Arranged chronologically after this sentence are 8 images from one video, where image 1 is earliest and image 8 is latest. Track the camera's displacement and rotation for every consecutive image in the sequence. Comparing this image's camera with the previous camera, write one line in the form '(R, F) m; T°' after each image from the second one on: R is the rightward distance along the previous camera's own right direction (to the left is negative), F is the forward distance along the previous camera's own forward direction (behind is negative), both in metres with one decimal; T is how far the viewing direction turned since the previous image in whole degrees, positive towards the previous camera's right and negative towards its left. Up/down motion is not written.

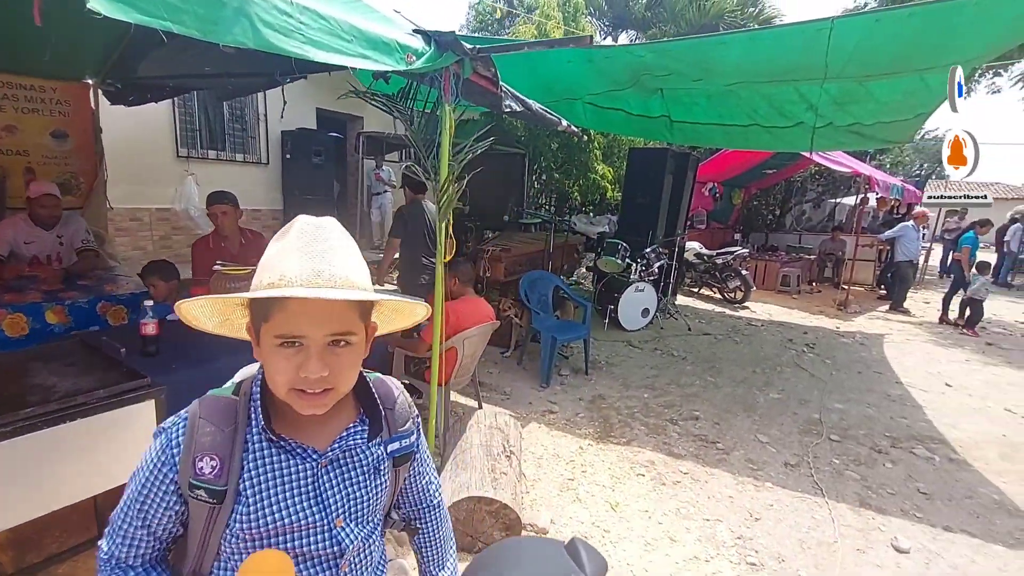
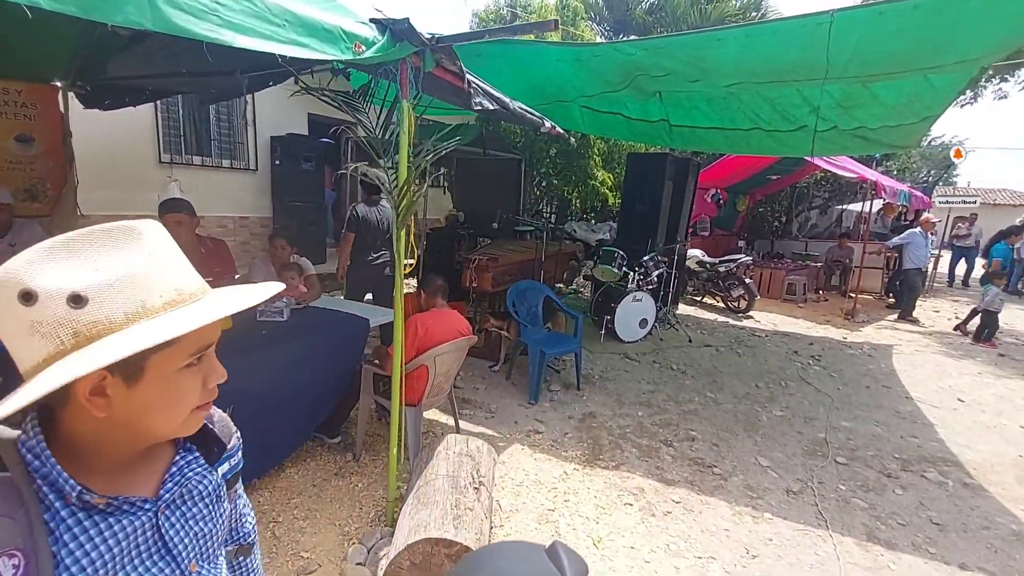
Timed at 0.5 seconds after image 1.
(+0.2, +0.2) m; -1°
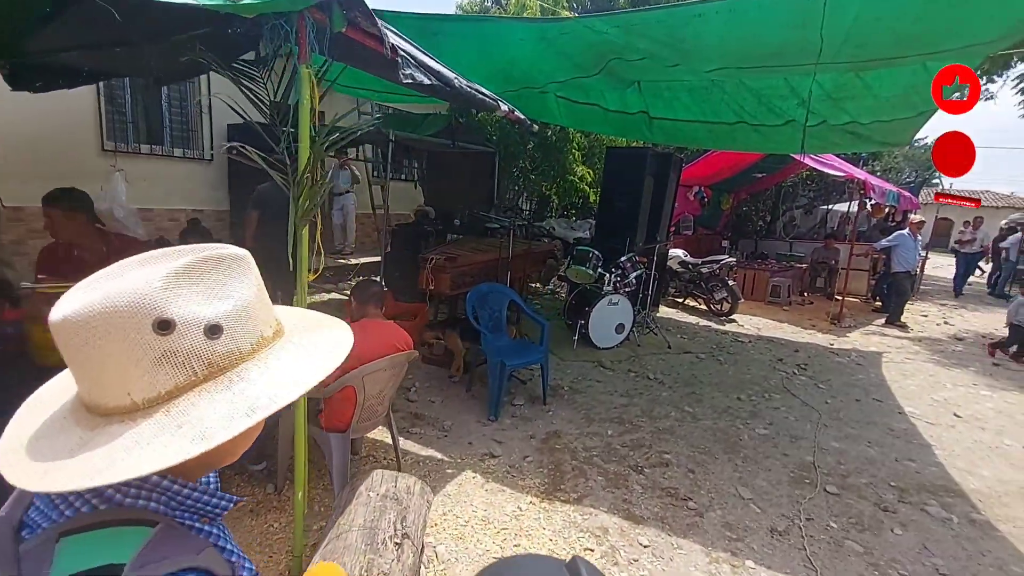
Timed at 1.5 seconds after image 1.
(+0.2, +0.4) m; +1°
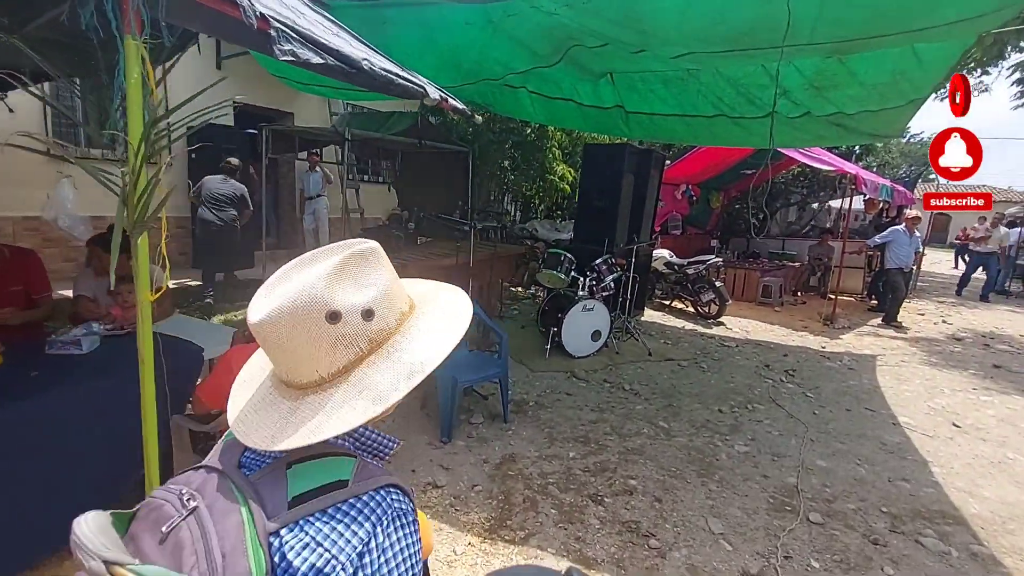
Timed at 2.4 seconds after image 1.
(+0.3, +0.3) m; 0°
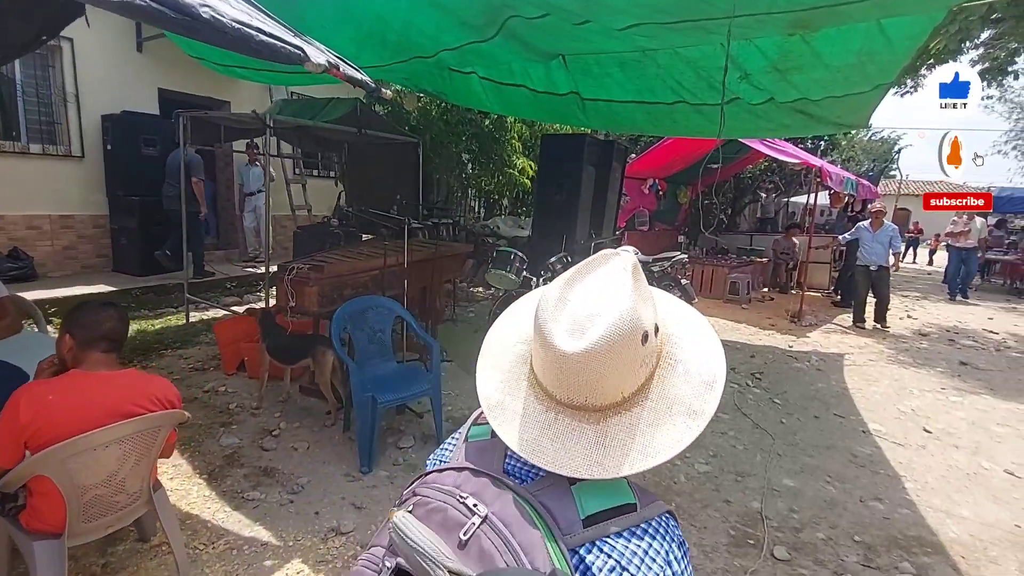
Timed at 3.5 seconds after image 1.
(+0.3, +0.4) m; +3°
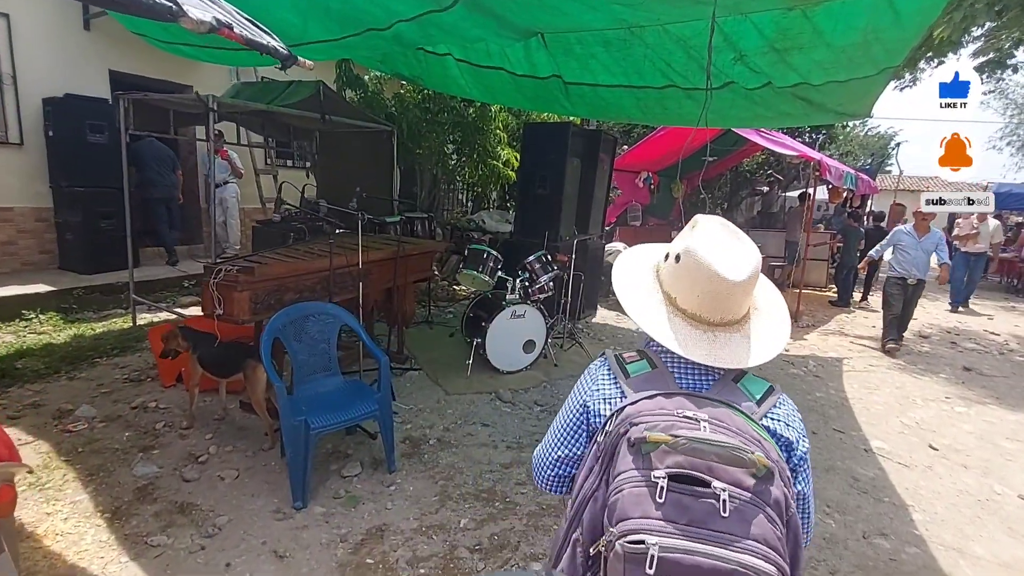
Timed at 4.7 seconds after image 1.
(+0.2, +0.4) m; 0°
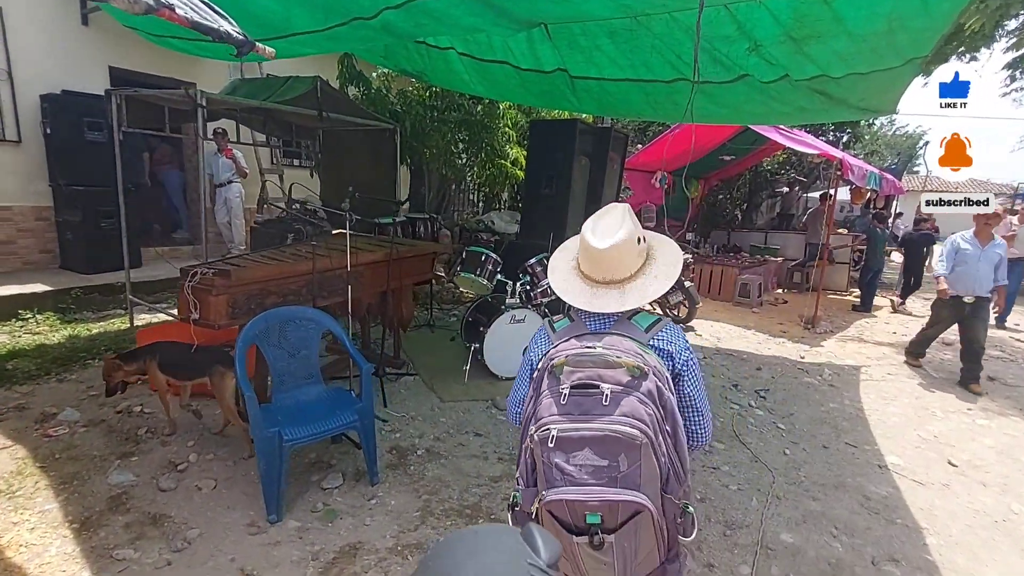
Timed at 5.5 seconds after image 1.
(+0.1, +0.2) m; -2°
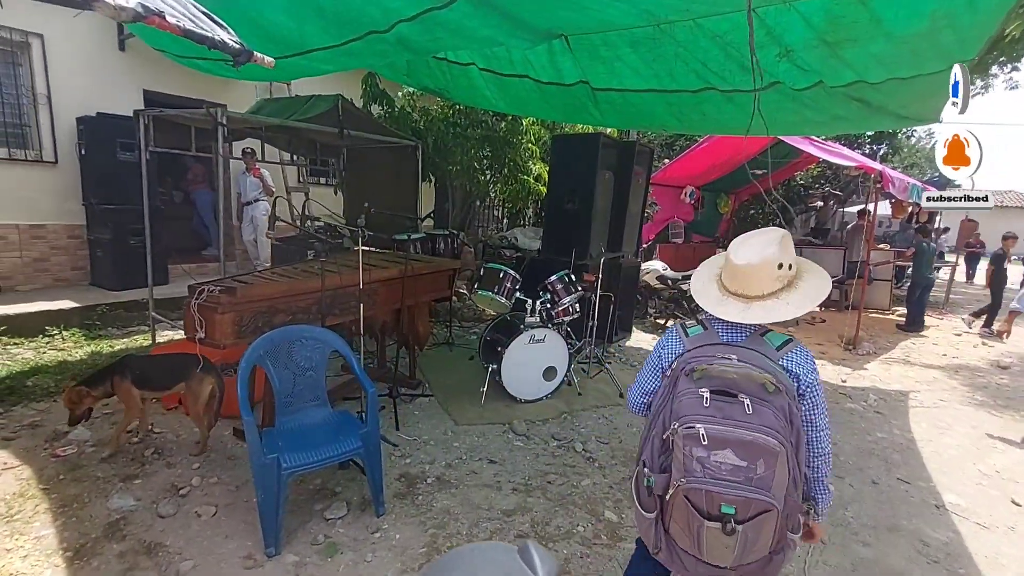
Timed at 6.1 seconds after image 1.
(+0.1, +0.2) m; -3°
